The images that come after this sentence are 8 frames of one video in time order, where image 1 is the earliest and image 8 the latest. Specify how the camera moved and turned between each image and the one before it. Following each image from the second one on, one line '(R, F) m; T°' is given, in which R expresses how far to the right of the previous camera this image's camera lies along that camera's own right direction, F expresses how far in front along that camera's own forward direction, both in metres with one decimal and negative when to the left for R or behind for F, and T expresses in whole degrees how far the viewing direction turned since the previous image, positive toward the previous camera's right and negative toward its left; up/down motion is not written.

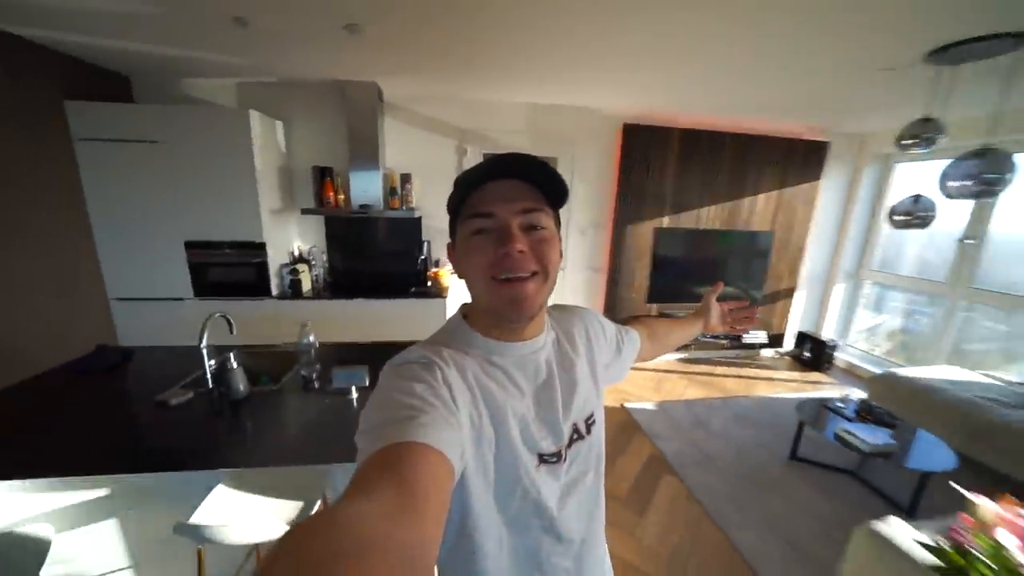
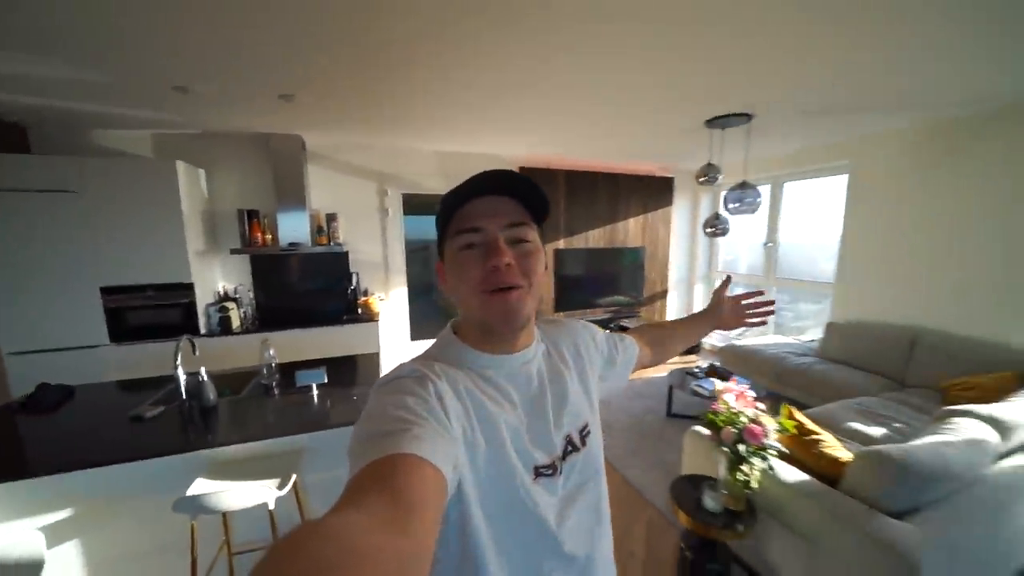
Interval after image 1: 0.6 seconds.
(-0.1, -0.3) m; +12°
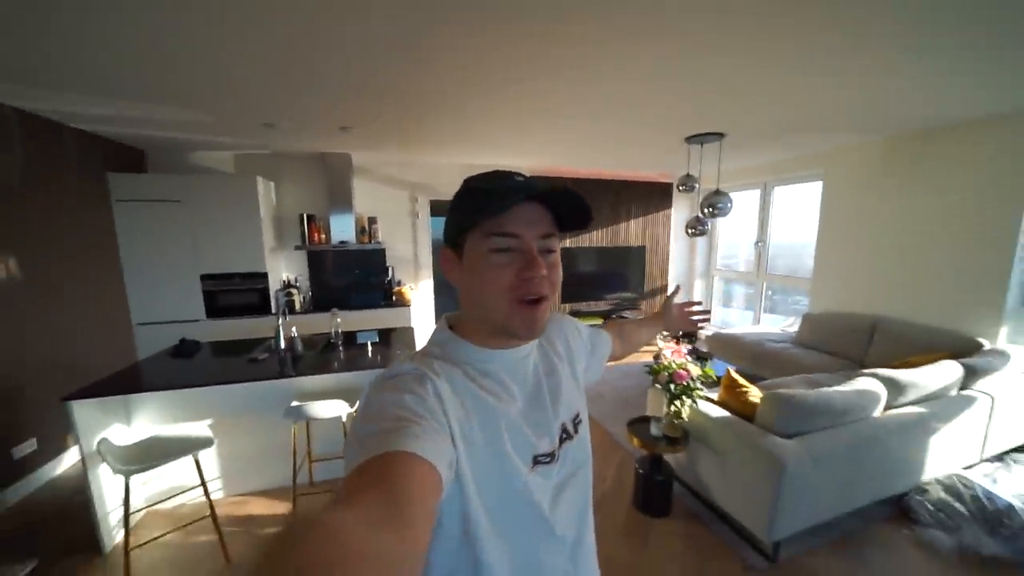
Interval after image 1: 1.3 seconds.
(+0.1, -0.4) m; -3°
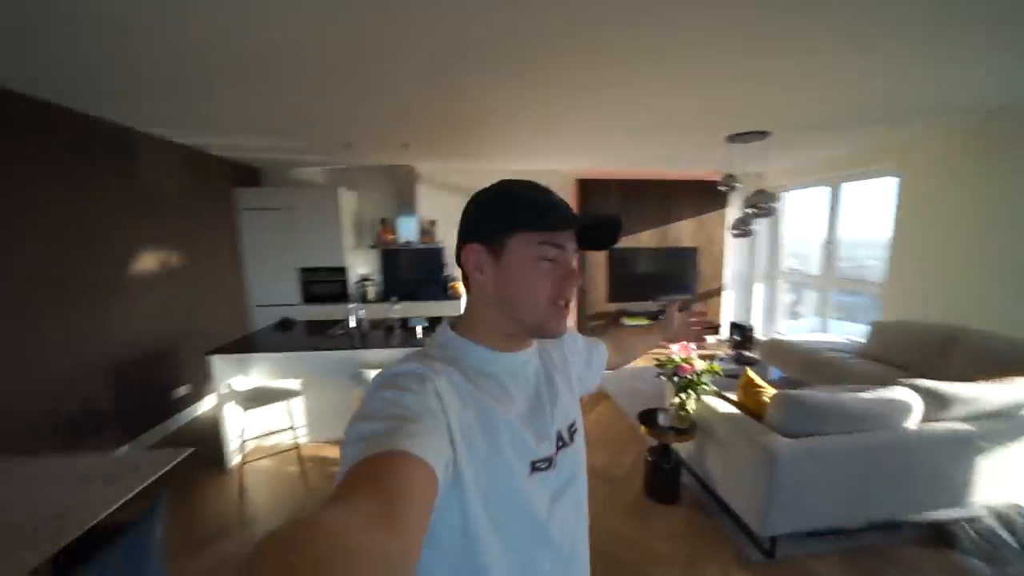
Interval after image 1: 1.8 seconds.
(+0.3, -0.3) m; -11°
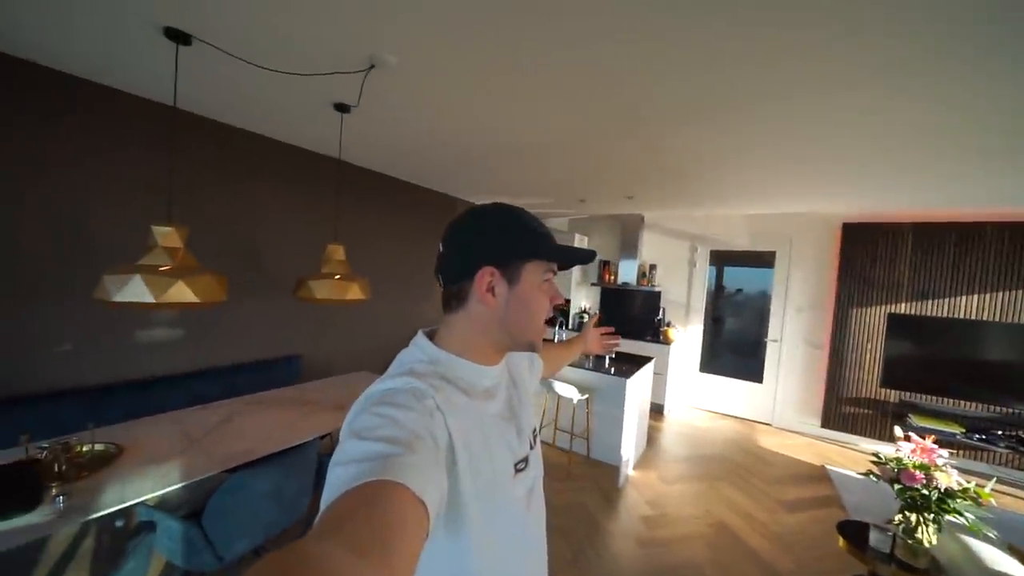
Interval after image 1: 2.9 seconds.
(+1.0, +0.1) m; -45°
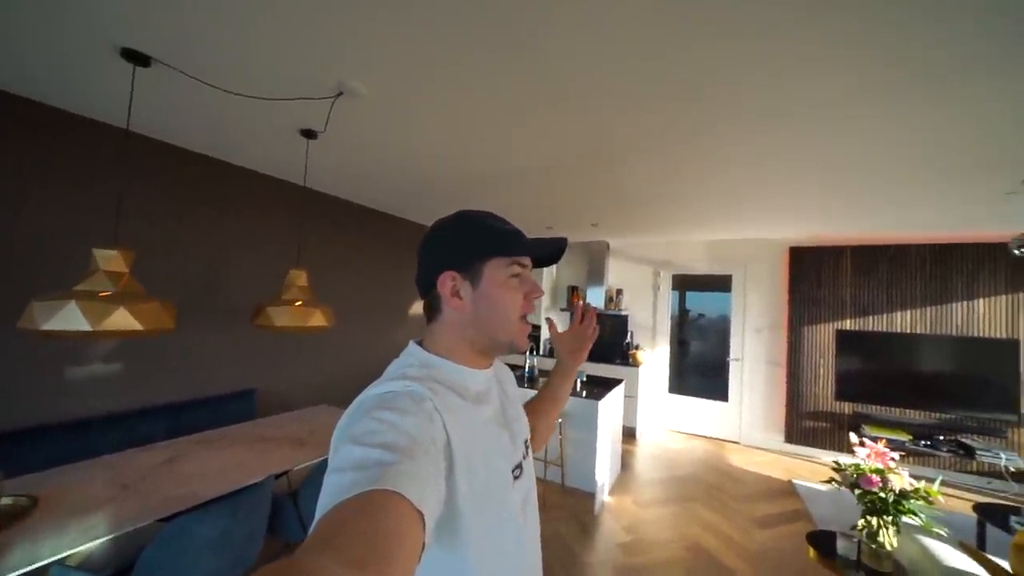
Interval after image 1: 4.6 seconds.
(-0.1, 0.0) m; +6°
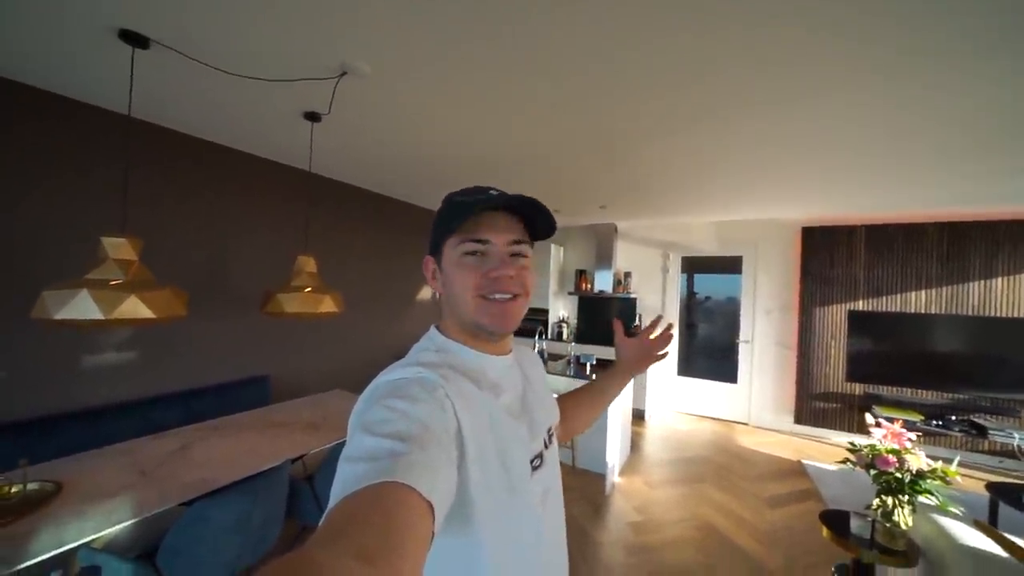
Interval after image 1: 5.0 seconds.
(0.0, 0.0) m; 0°
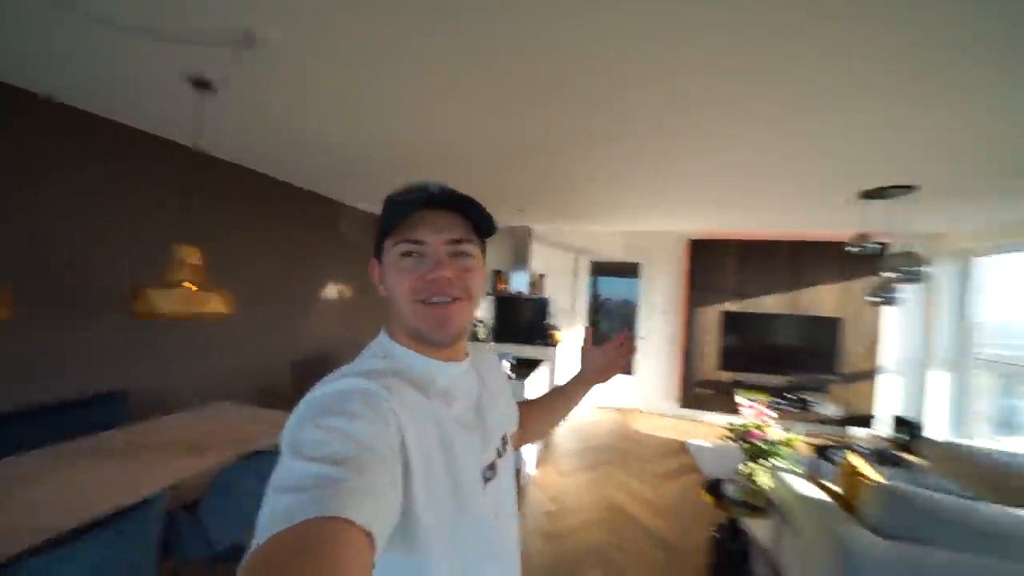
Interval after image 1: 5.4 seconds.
(-0.3, +0.1) m; +17°
